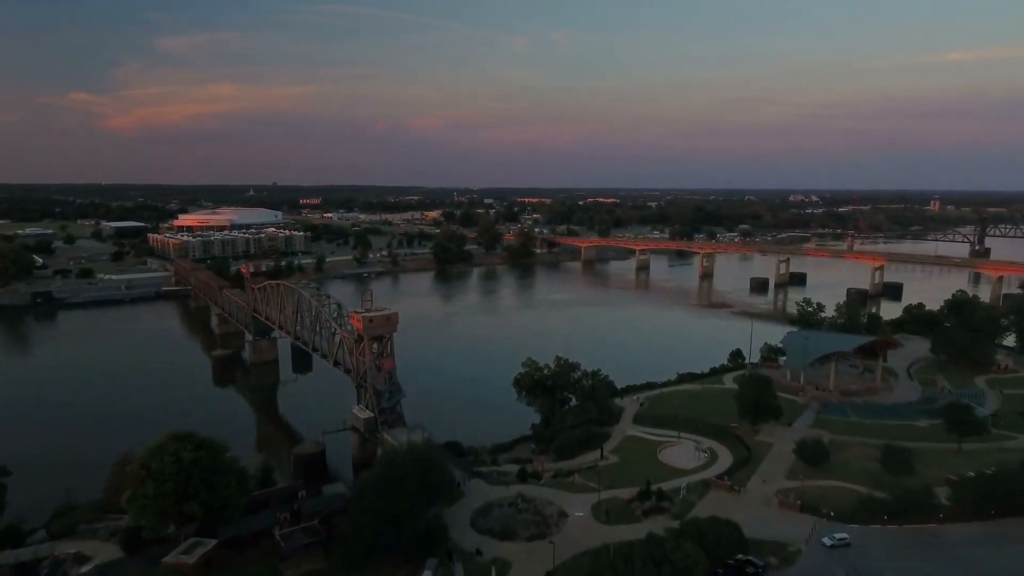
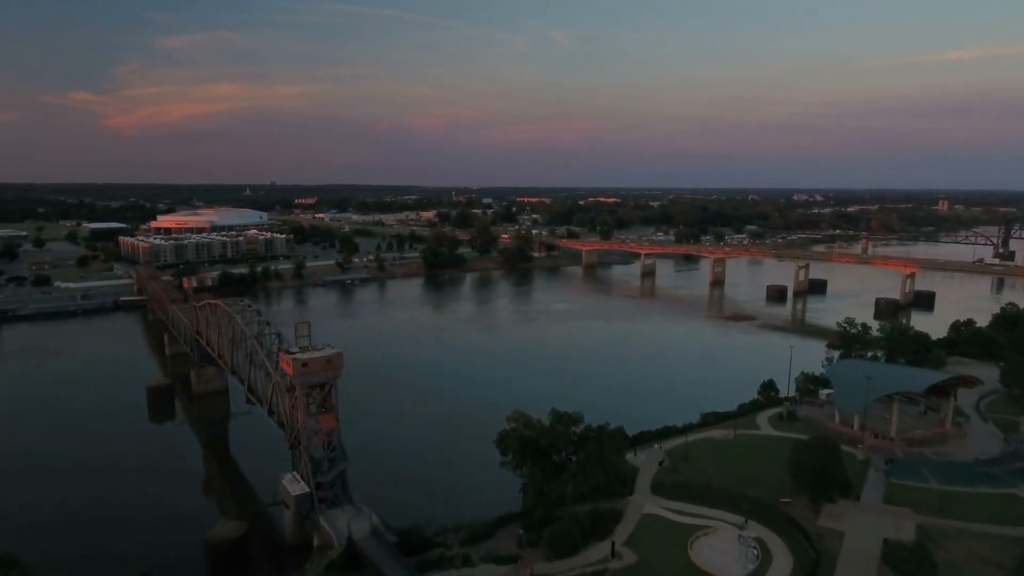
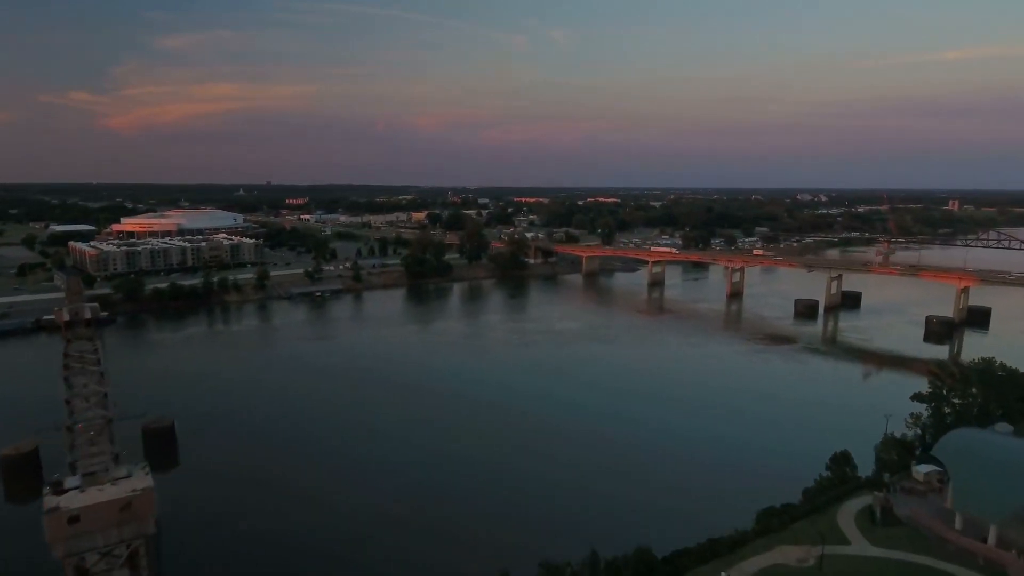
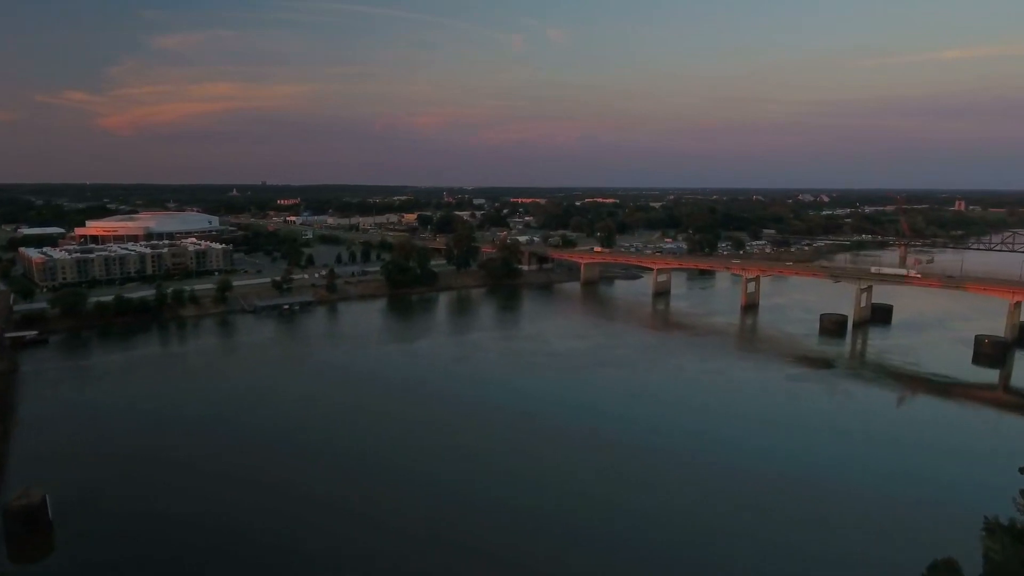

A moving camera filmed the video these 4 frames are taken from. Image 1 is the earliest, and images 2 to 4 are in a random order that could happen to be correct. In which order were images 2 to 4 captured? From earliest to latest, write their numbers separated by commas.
2, 3, 4
